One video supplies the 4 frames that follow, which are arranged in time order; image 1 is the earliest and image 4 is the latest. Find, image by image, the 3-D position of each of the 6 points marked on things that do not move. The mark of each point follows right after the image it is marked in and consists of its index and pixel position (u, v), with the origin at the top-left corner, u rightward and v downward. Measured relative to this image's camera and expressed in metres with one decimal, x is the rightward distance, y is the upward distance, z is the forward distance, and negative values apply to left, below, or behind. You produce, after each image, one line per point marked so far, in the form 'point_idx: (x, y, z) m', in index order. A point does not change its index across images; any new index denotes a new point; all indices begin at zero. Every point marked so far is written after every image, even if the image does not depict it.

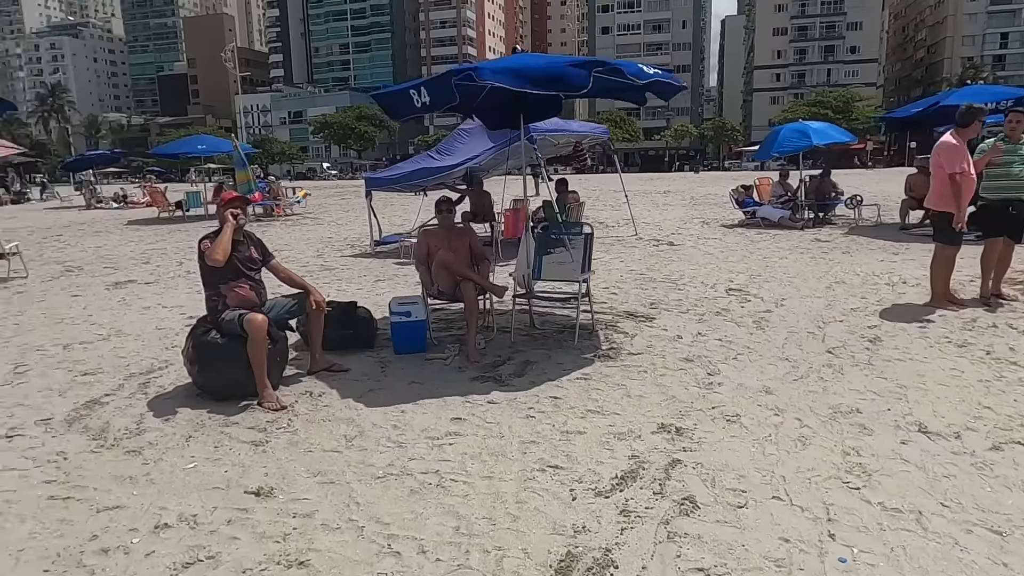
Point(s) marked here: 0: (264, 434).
0: (-1.5, -0.9, +4.0) m
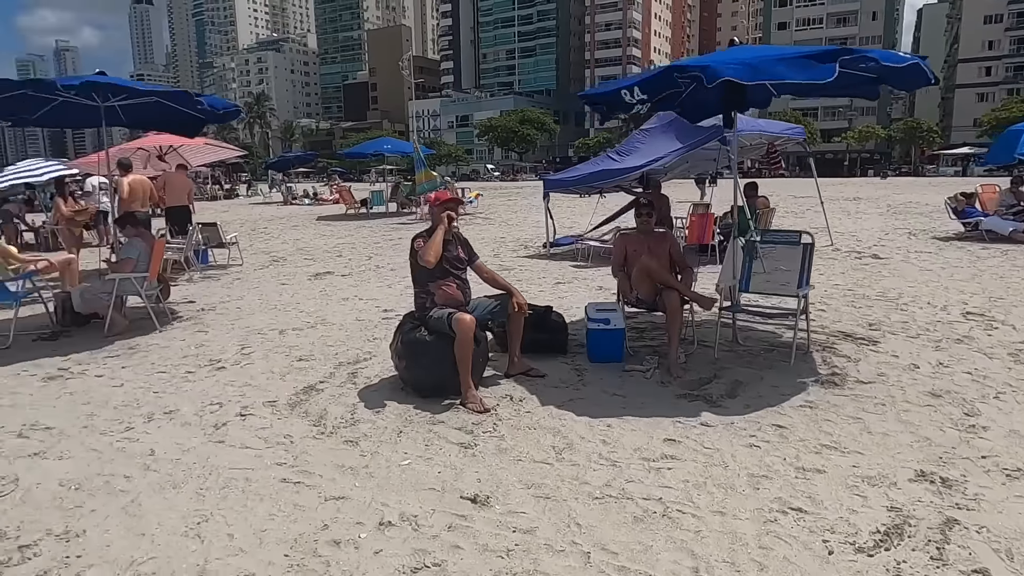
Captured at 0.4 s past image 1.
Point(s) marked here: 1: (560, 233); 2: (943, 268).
0: (-0.2, -0.9, +4.0) m
1: (+1.1, +1.2, +14.7) m
2: (+6.3, +0.3, +9.6) m
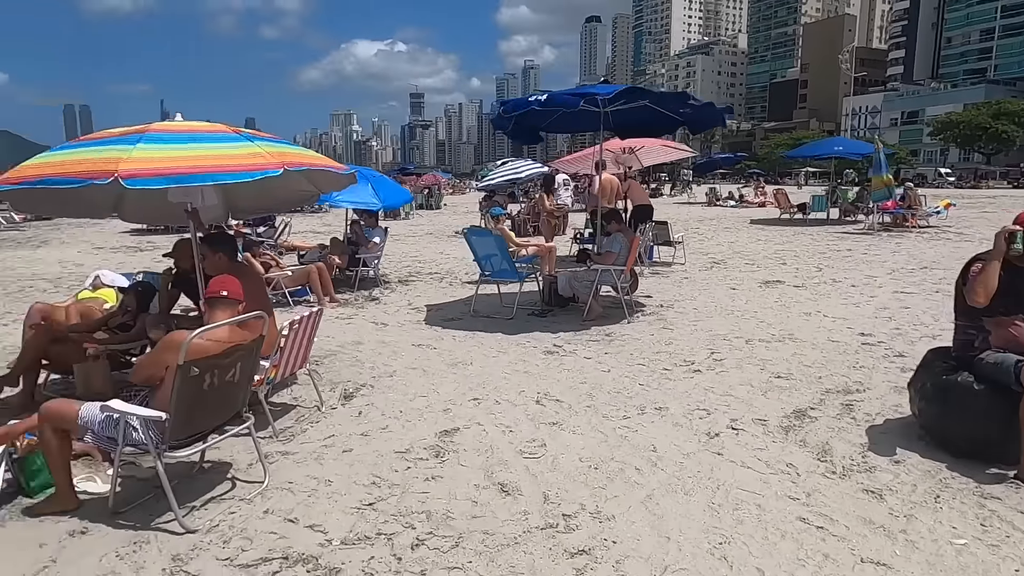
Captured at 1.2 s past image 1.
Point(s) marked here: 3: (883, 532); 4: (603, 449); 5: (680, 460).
0: (+2.5, -1.1, +3.0) m
1: (+9.7, +0.5, +11.1) m
2: (+11.0, -0.9, +4.0) m
3: (+1.7, -1.1, +3.0) m
4: (+0.5, -1.0, +3.9) m
5: (+1.0, -1.0, +3.8) m
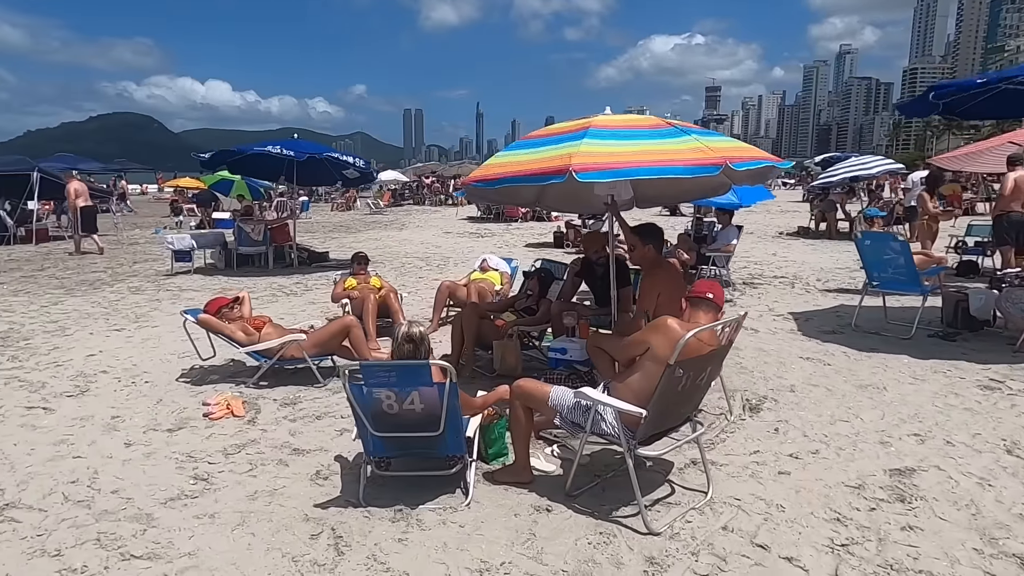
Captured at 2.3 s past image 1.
0: (+4.2, -1.4, +1.3) m
1: (+14.2, -0.5, +5.8) m
2: (+12.5, -1.8, -1.2) m
3: (+3.6, -1.4, +1.7) m
4: (+2.9, -1.1, +3.0) m
5: (+3.2, -1.2, +2.6) m
